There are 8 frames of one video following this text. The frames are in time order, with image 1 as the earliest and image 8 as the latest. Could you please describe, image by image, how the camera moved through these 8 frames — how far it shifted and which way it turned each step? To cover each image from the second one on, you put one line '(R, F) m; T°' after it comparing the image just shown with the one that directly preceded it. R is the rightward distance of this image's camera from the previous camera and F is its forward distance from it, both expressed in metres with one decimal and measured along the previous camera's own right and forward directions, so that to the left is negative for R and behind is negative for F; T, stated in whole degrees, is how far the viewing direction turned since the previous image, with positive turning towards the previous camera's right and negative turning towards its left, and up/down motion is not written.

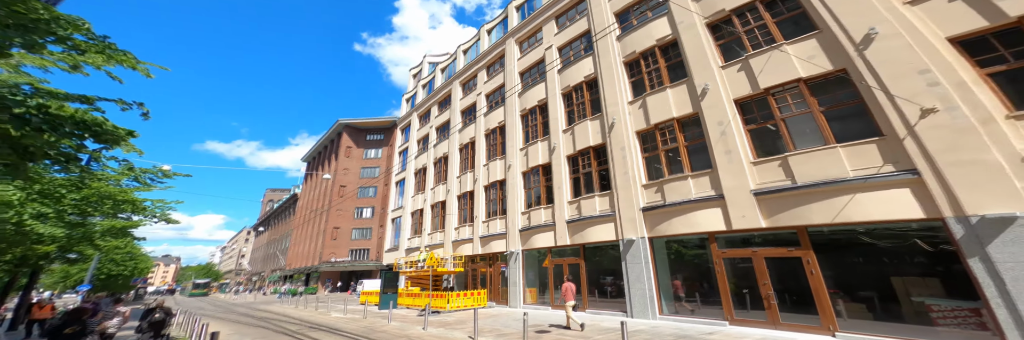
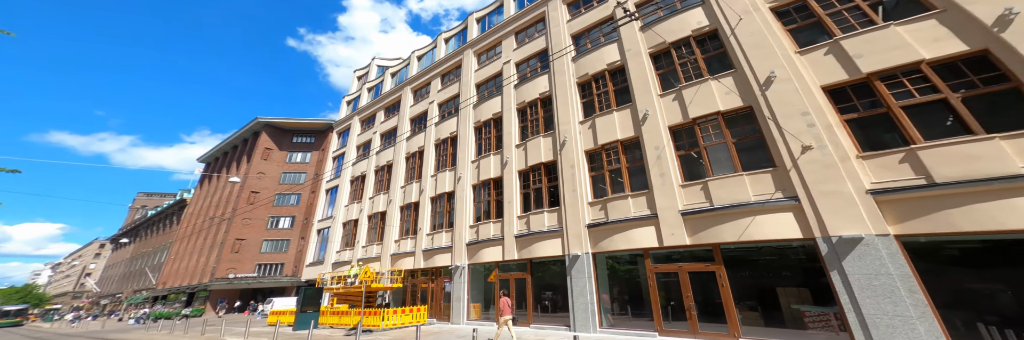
(-0.5, -0.3) m; +10°
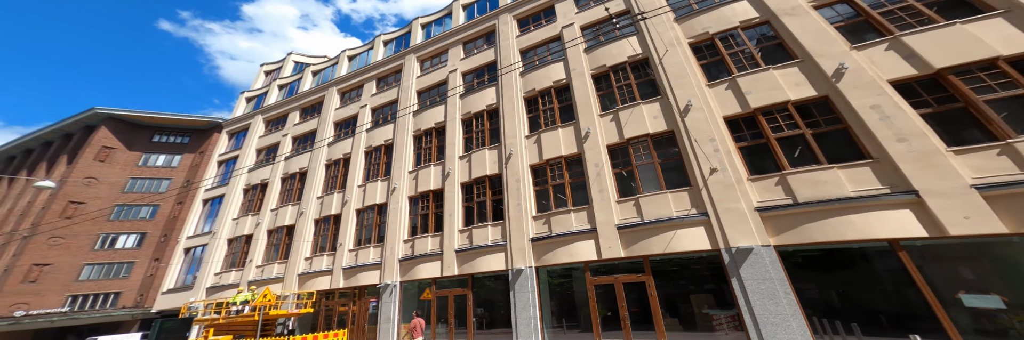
(-0.8, +0.1) m; +13°
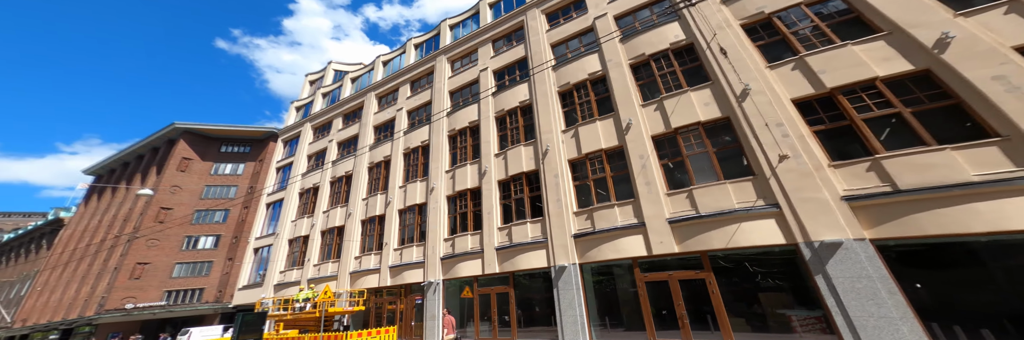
(-0.1, +0.2) m; -6°
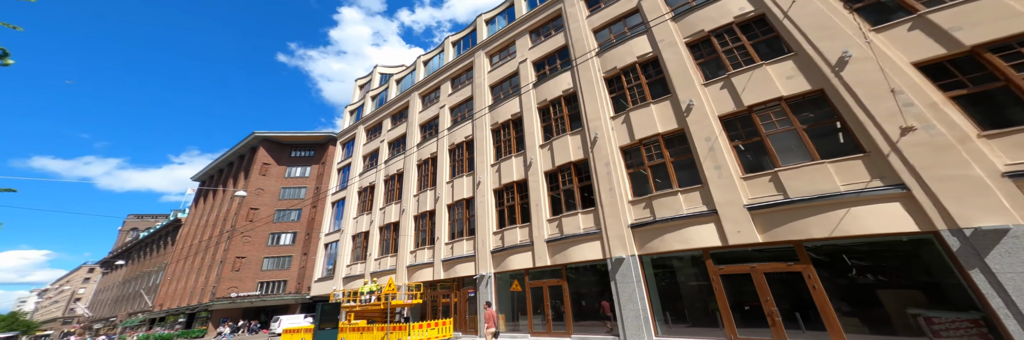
(-0.1, +0.4) m; -7°
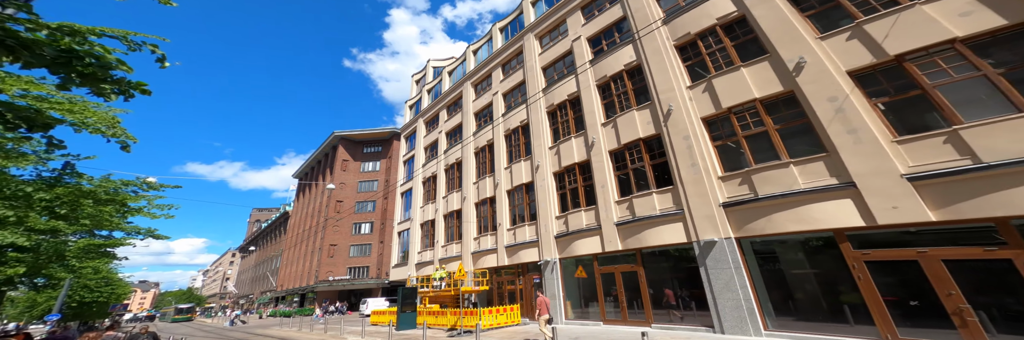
(-0.3, +0.5) m; -9°
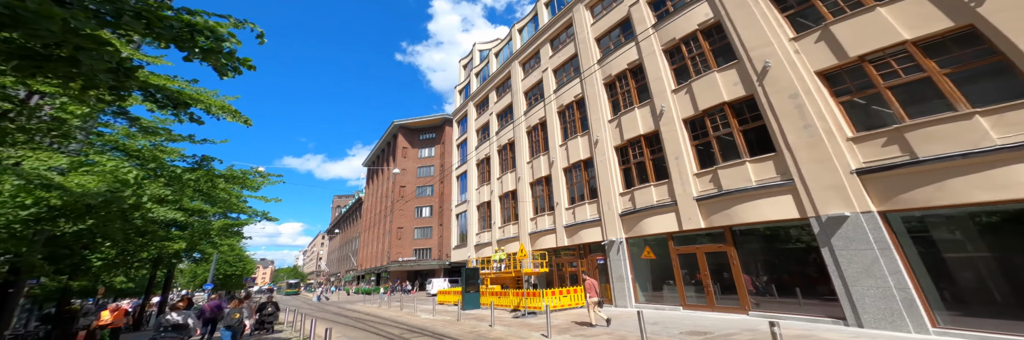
(-0.7, +0.5) m; -8°
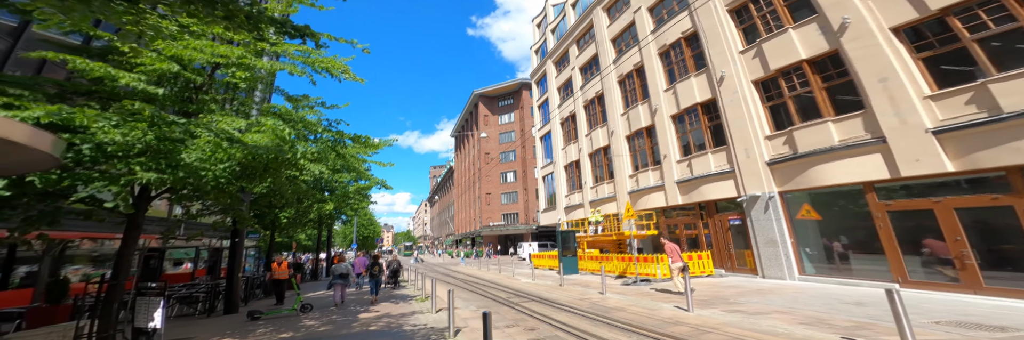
(-1.8, +1.7) m; -13°
